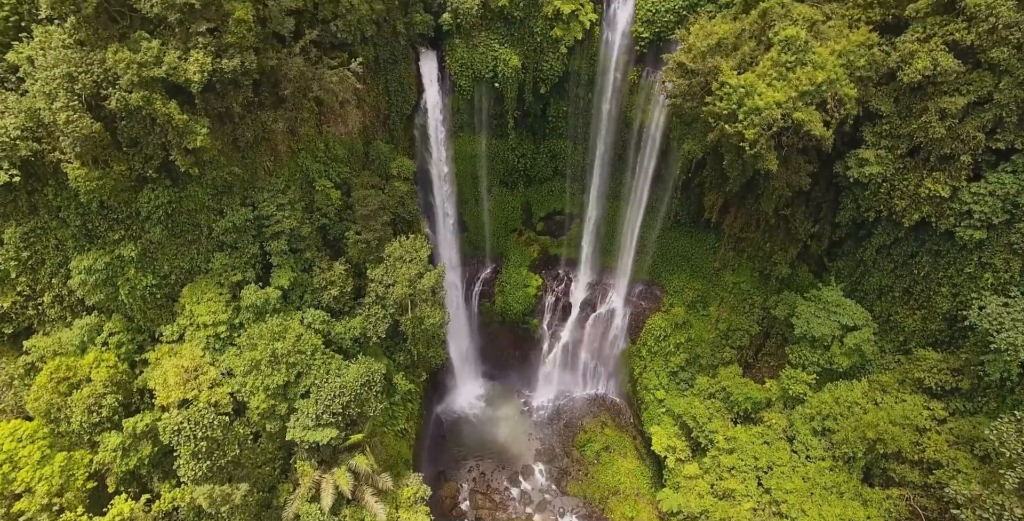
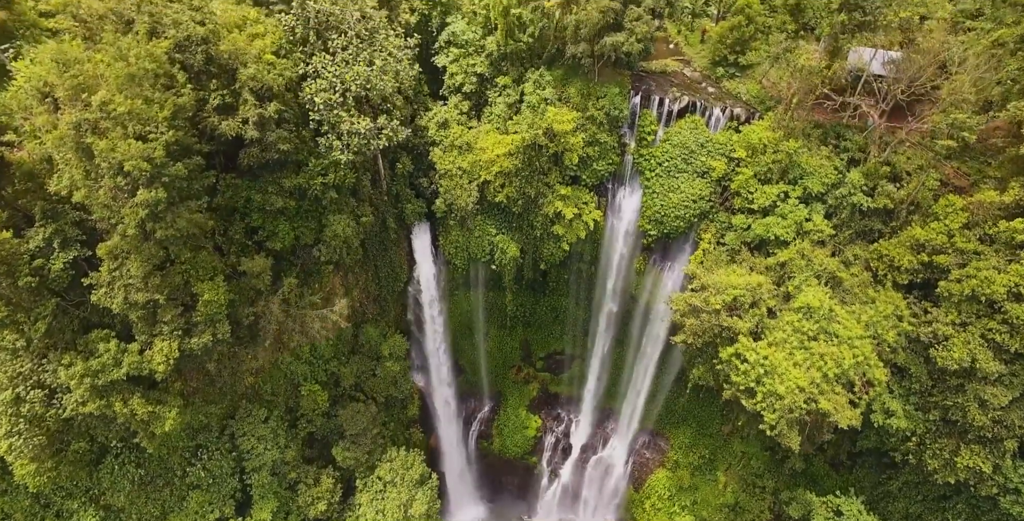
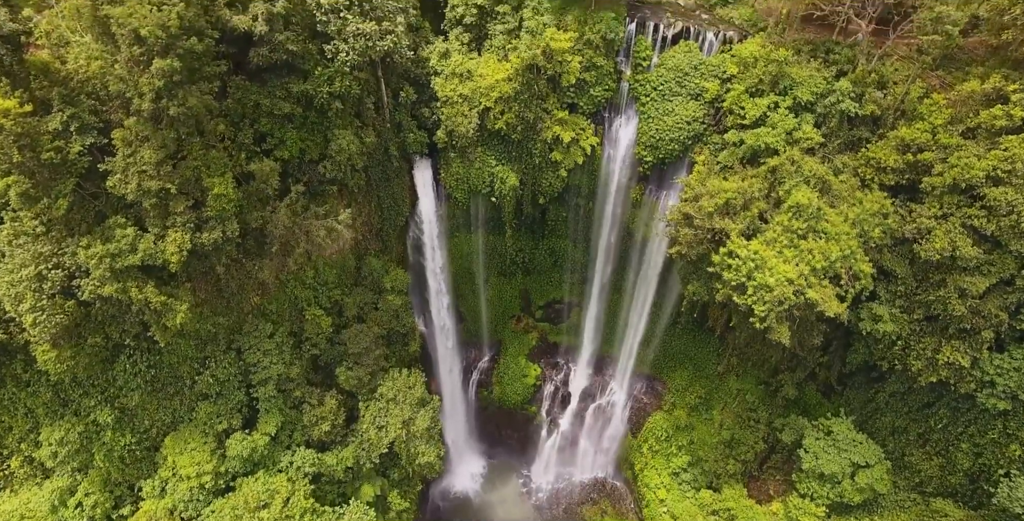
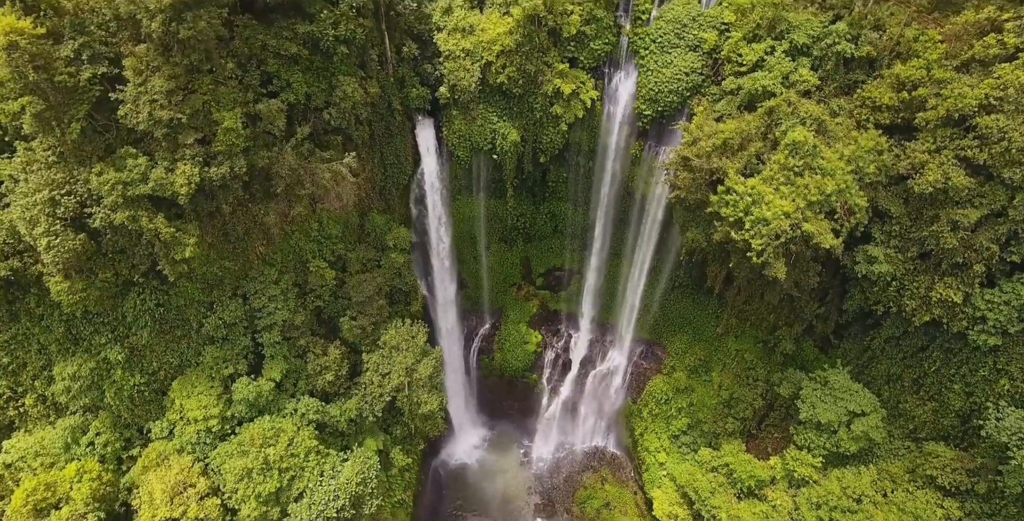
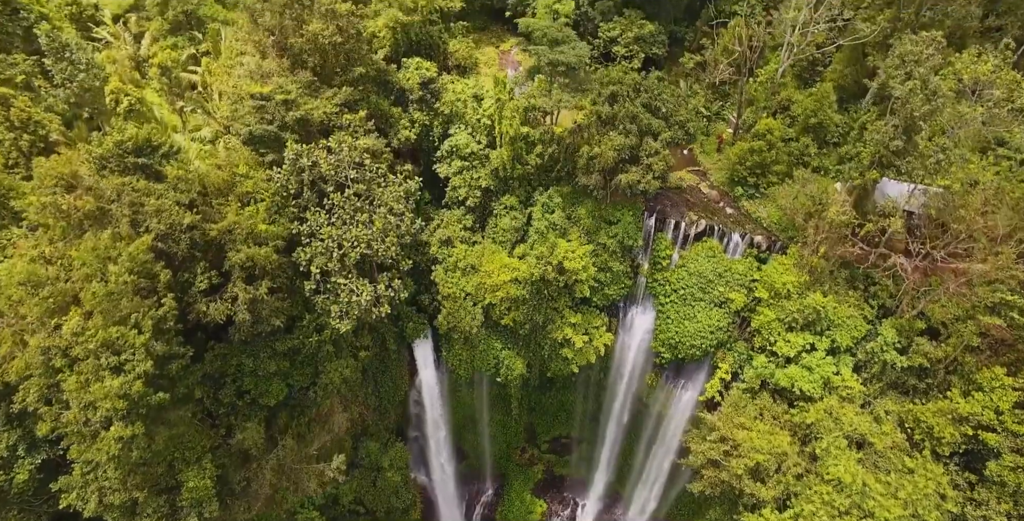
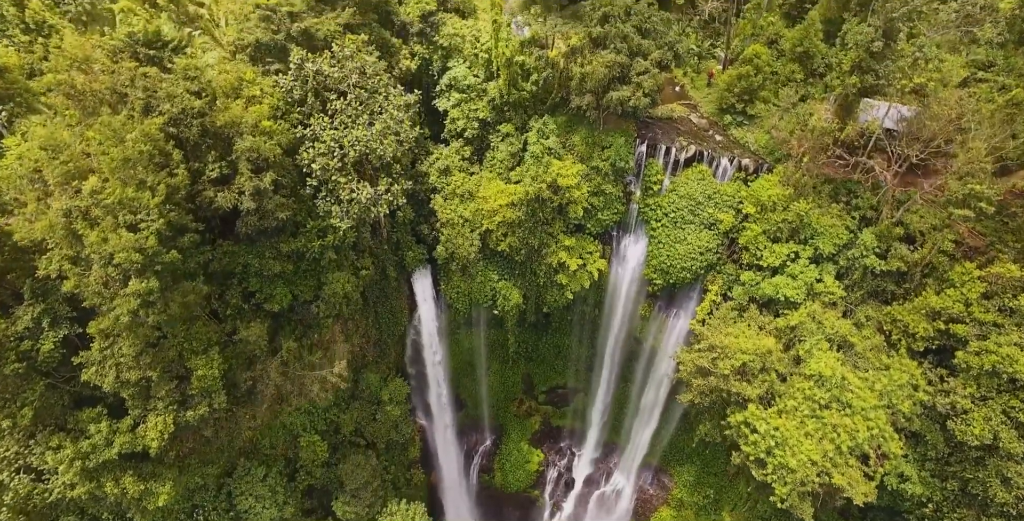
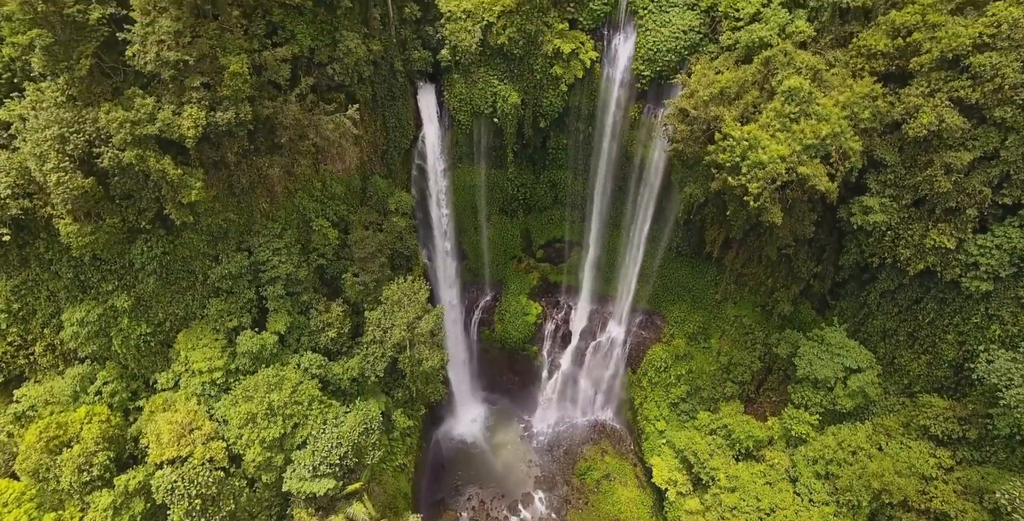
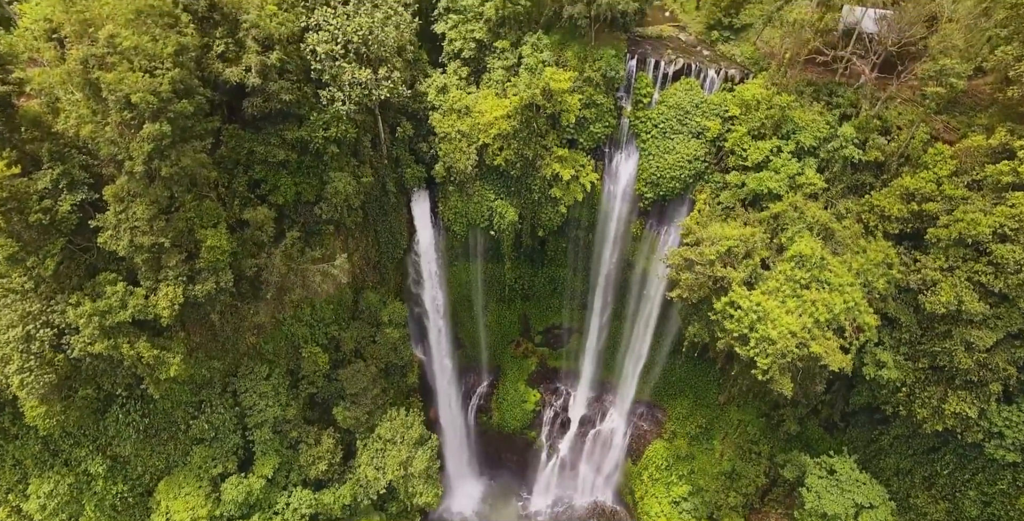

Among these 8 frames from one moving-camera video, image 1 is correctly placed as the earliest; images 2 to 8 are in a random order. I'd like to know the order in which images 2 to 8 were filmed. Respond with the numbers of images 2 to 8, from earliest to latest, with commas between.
7, 4, 3, 8, 2, 6, 5
